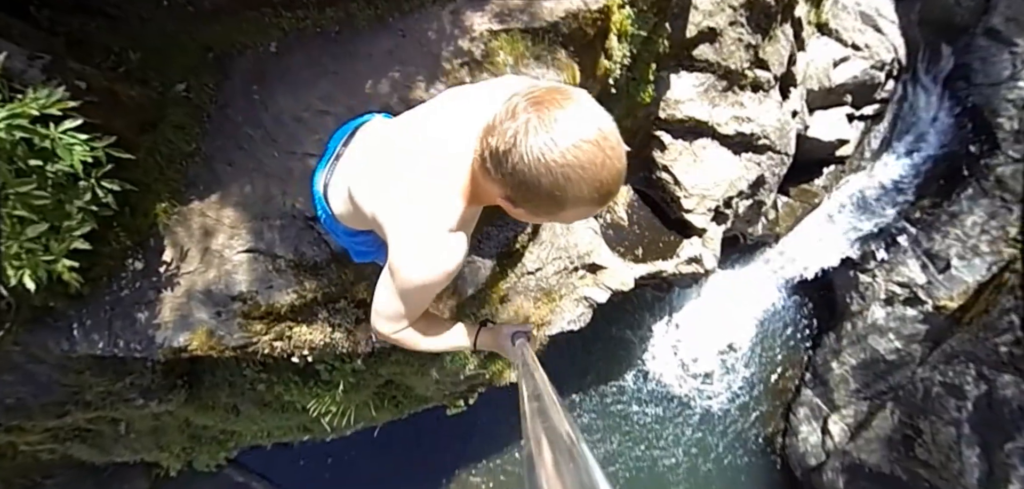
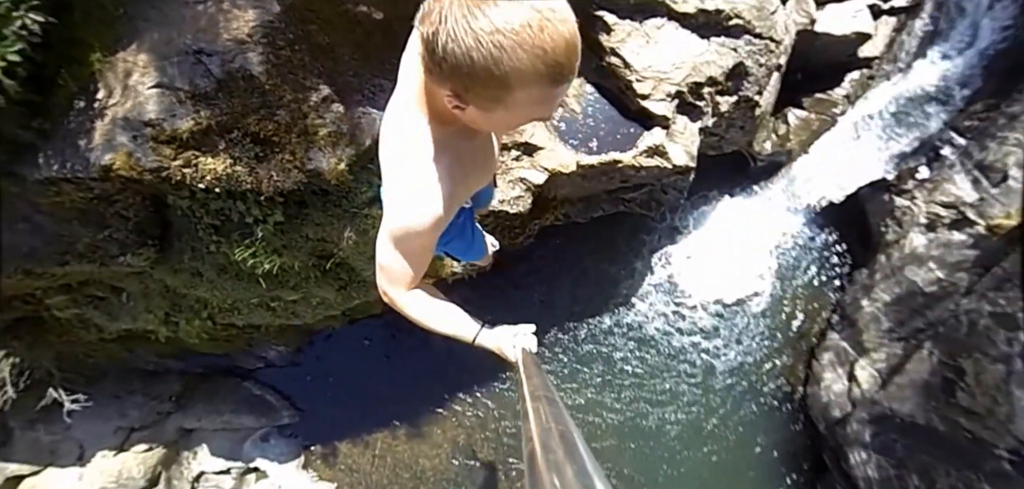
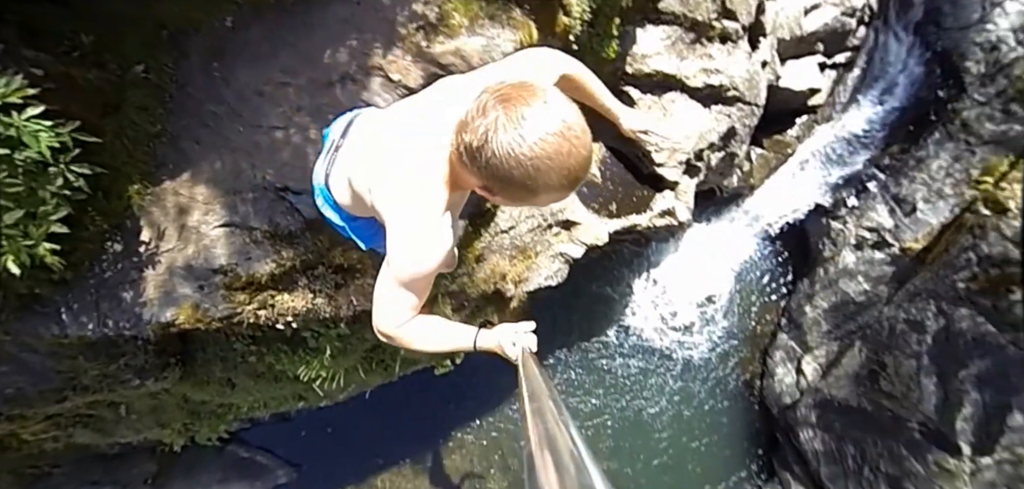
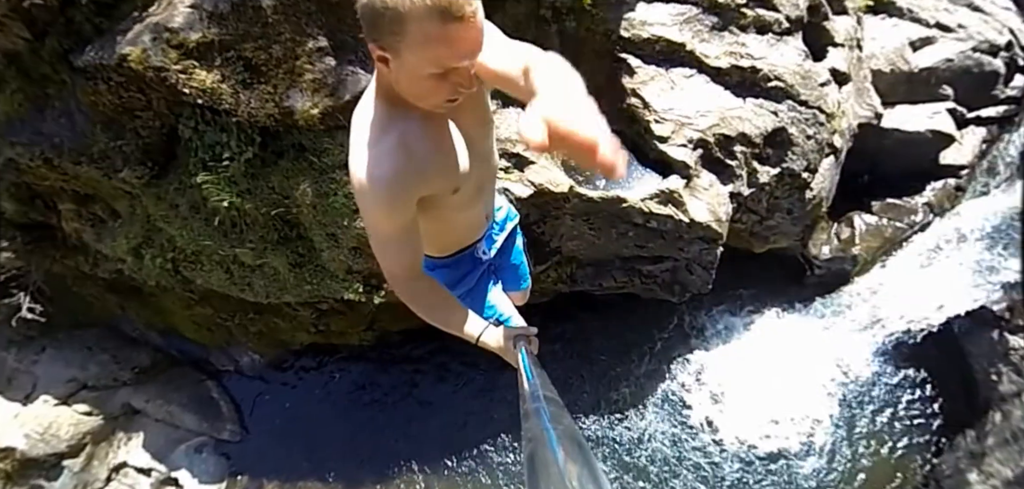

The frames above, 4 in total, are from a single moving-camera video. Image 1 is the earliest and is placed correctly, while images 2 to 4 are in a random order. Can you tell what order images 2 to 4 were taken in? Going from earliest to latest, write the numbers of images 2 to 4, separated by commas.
3, 2, 4
